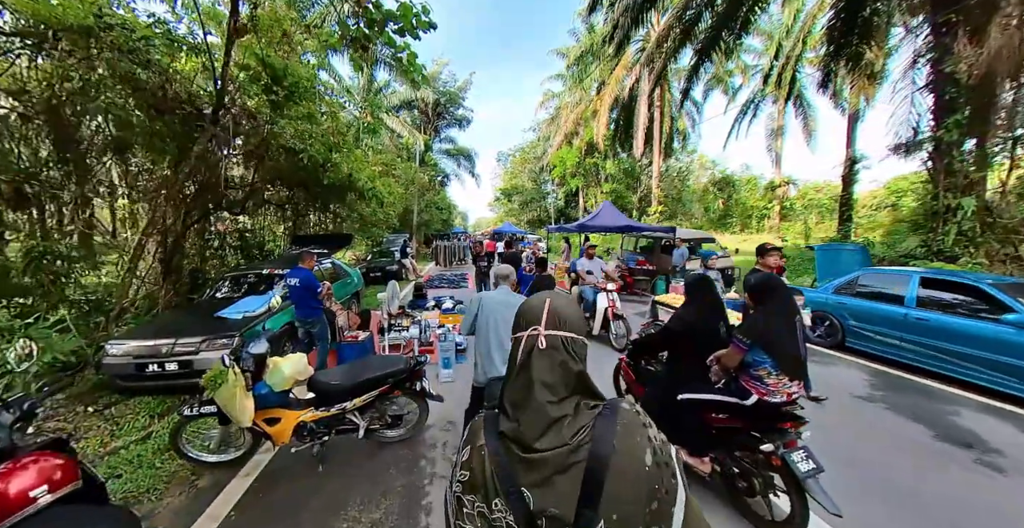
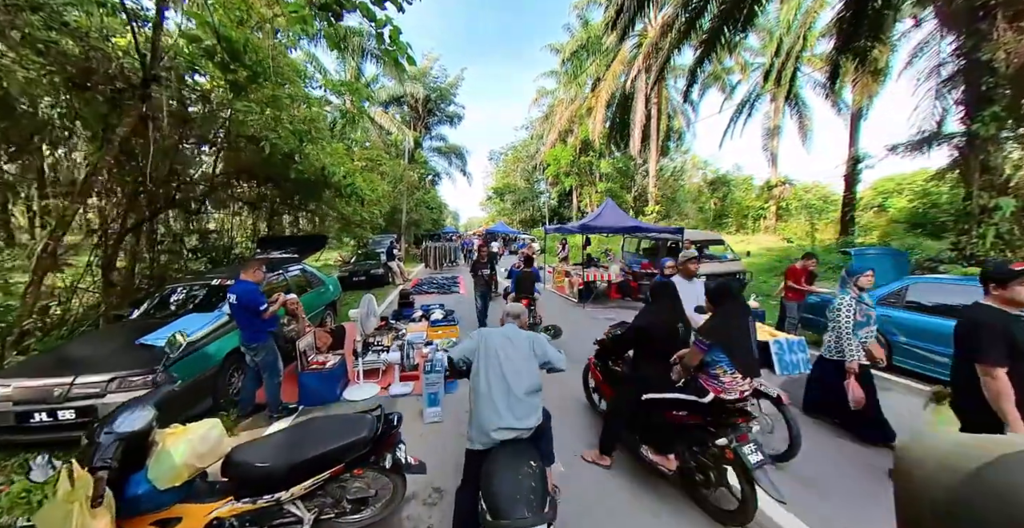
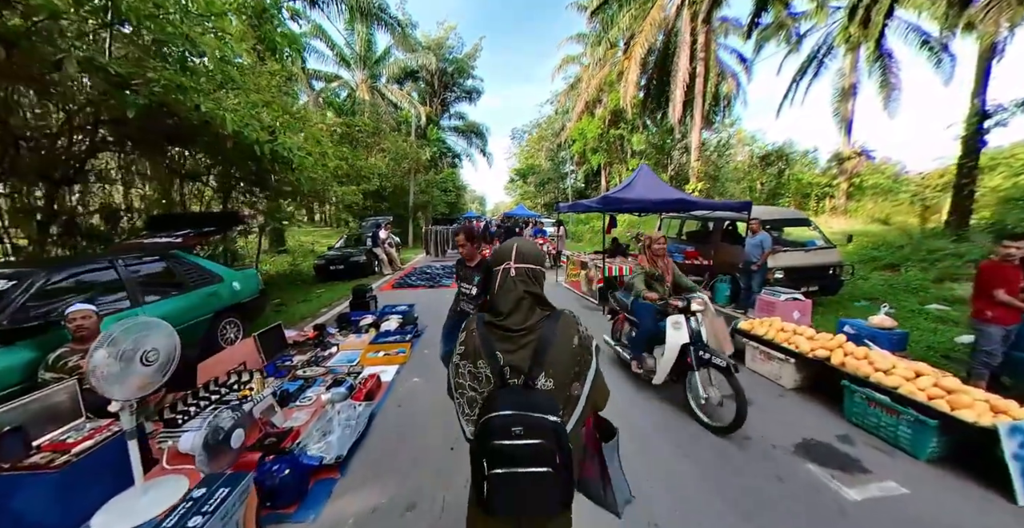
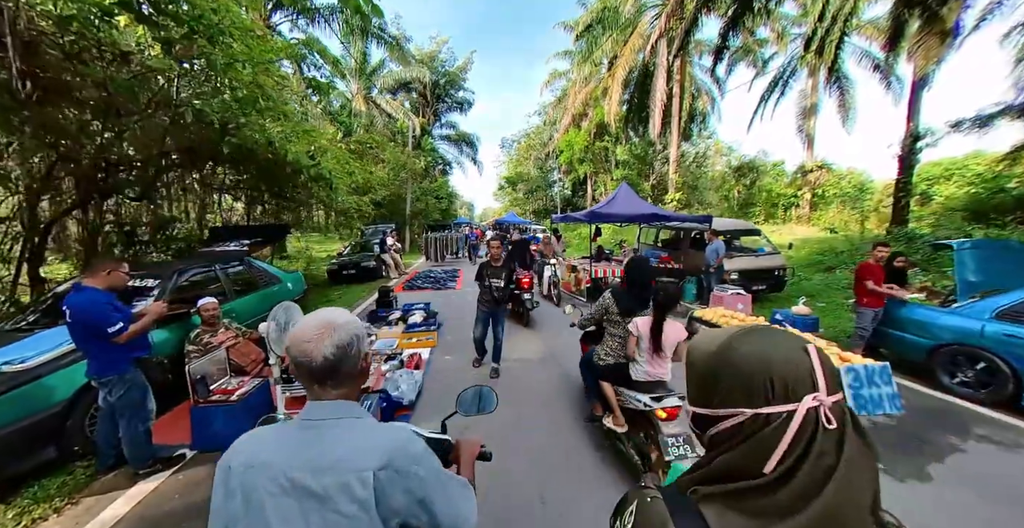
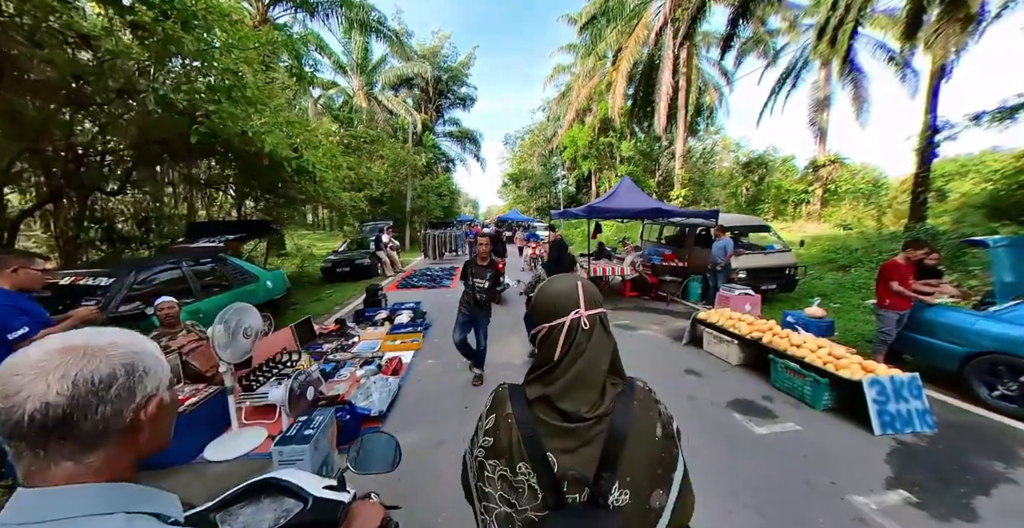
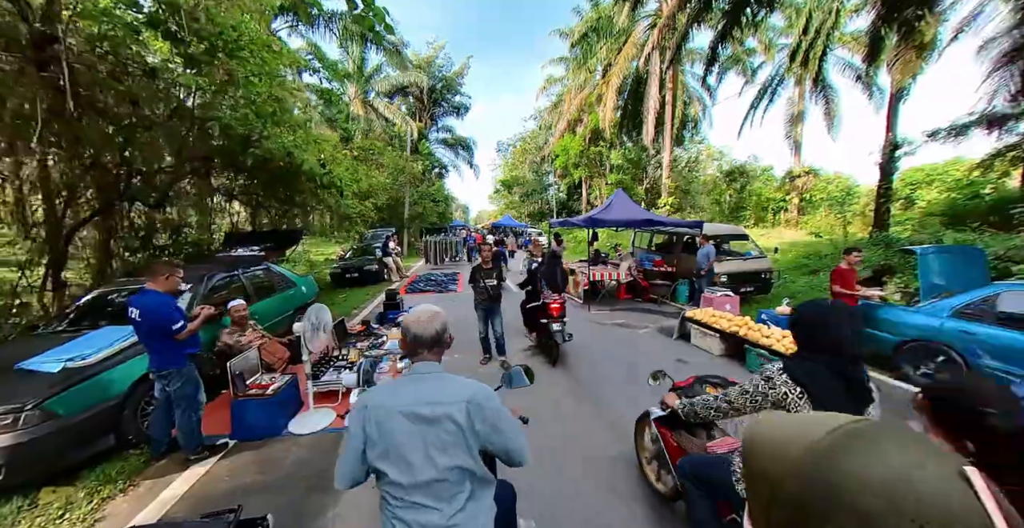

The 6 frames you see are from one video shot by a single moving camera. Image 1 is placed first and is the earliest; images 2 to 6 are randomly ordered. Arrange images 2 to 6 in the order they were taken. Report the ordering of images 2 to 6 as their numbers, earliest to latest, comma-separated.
2, 6, 4, 5, 3
